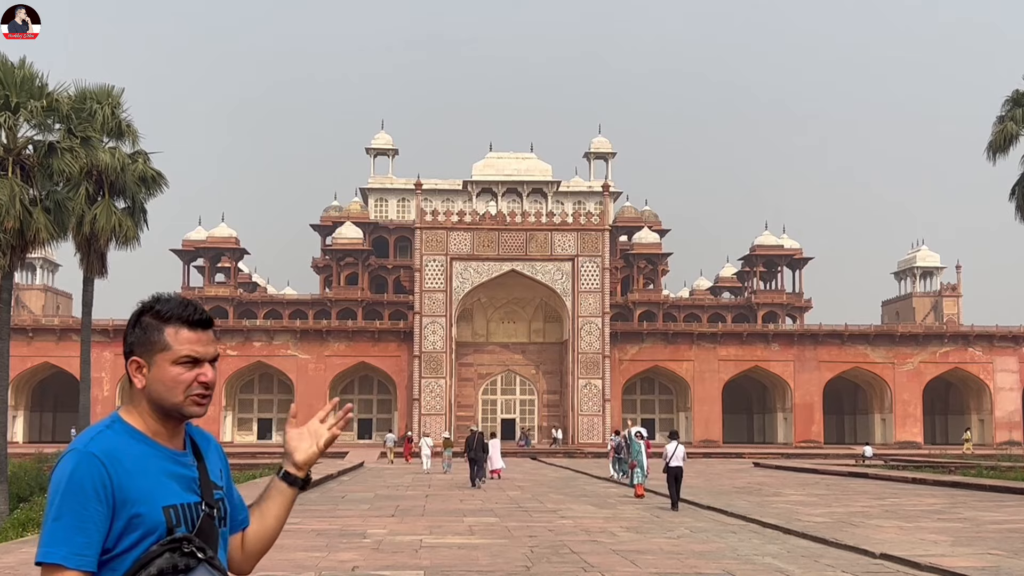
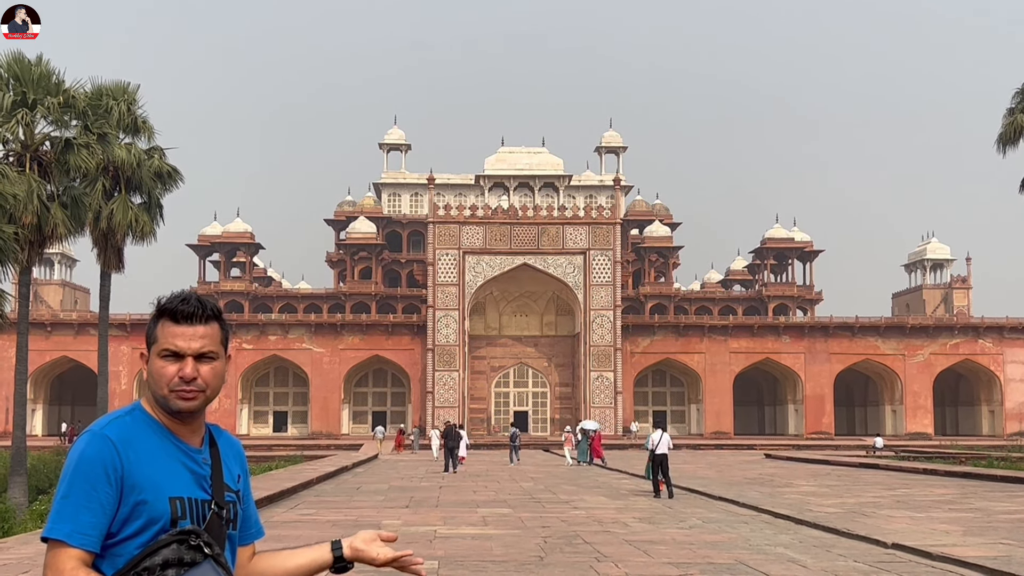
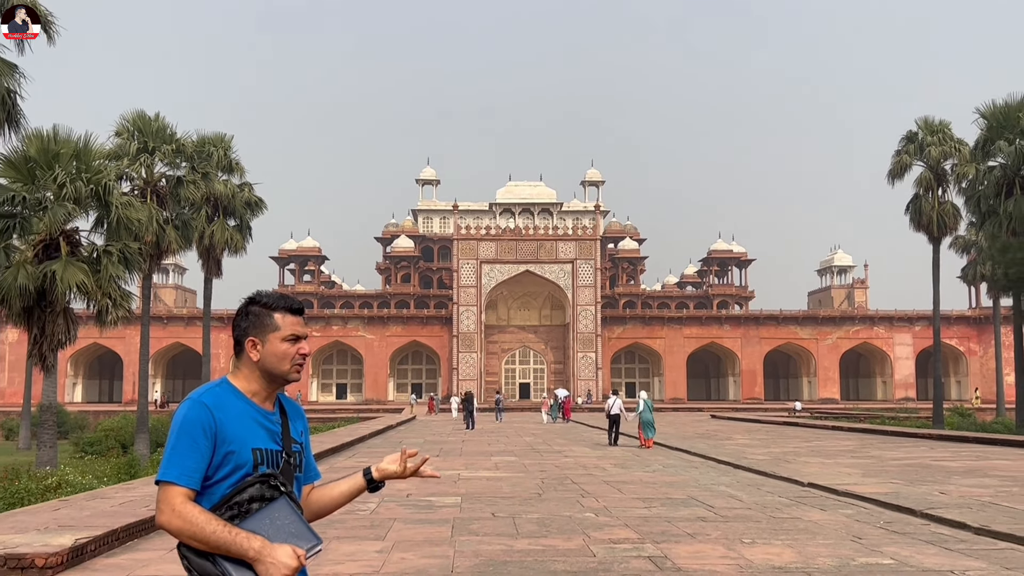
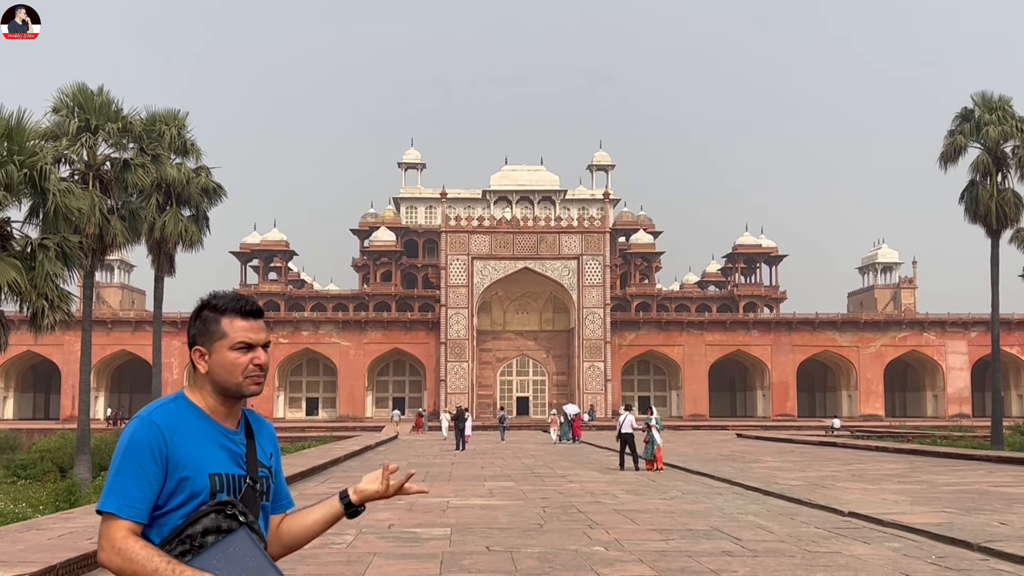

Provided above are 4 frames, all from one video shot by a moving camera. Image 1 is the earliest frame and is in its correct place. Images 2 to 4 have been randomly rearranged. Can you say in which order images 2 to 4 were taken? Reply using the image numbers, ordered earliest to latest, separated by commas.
2, 4, 3
